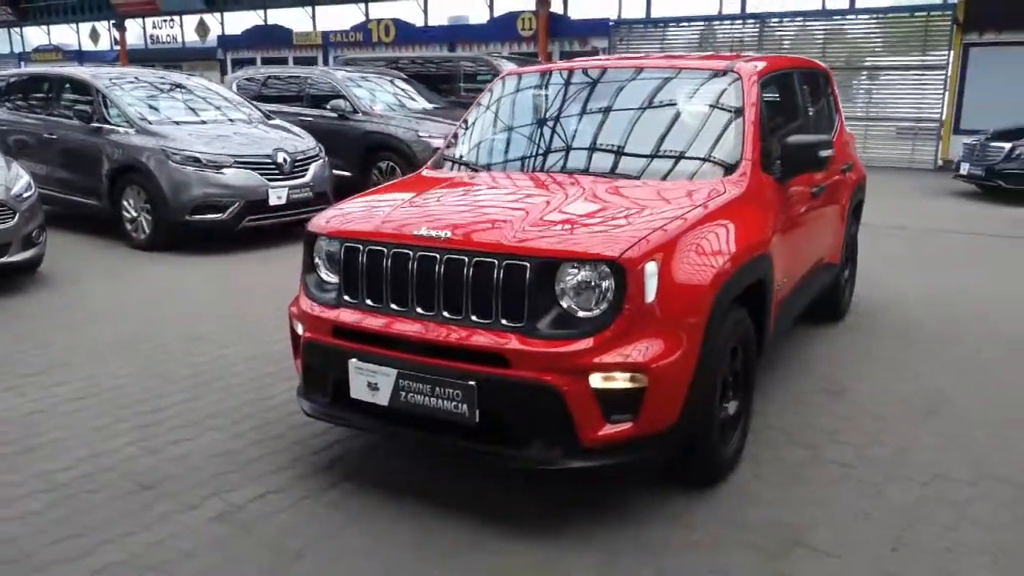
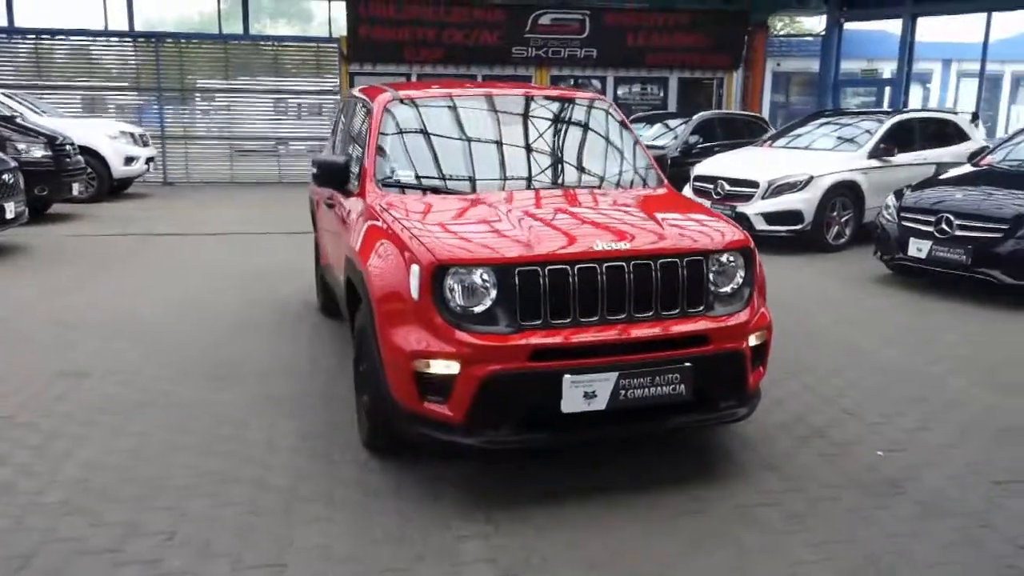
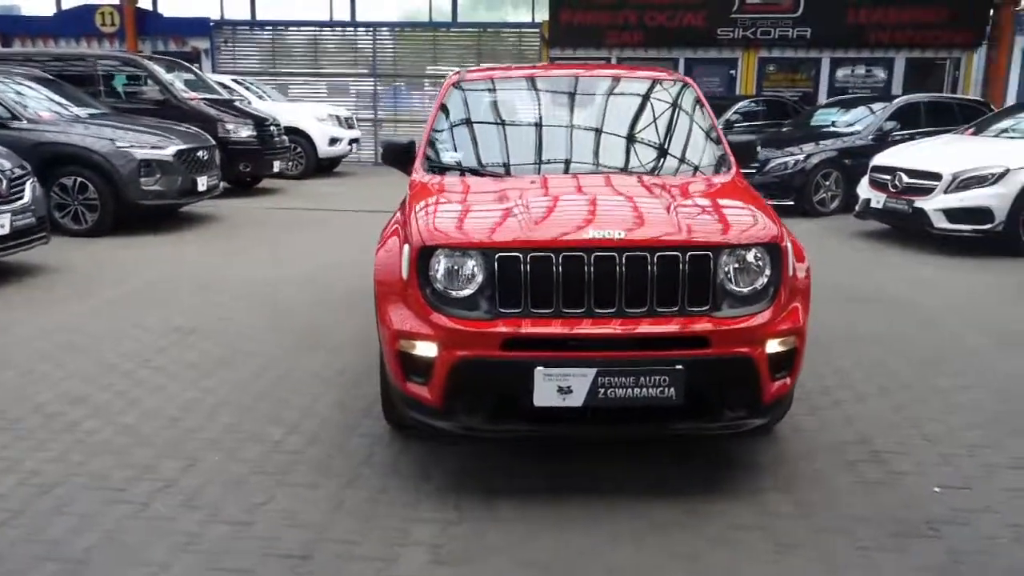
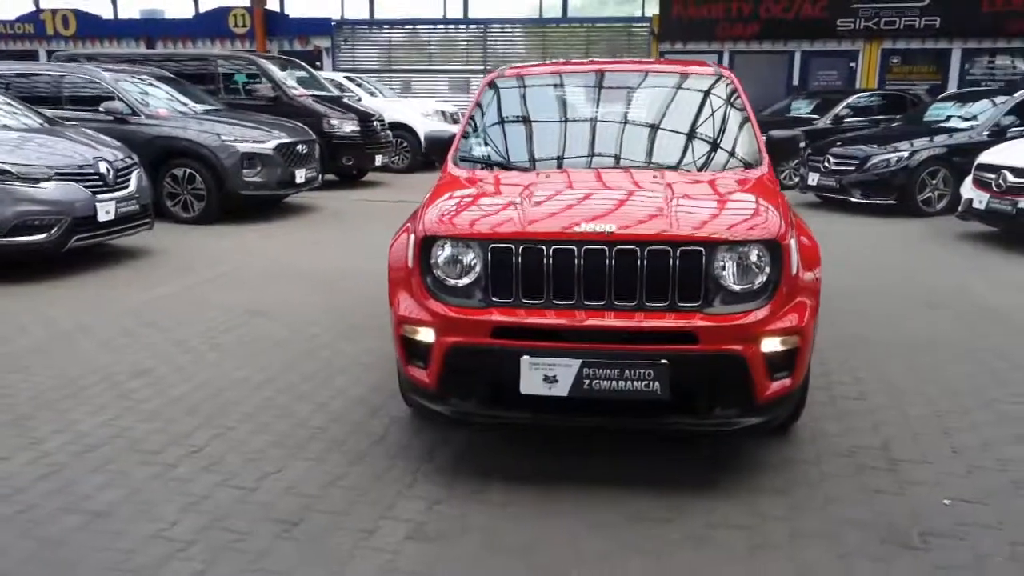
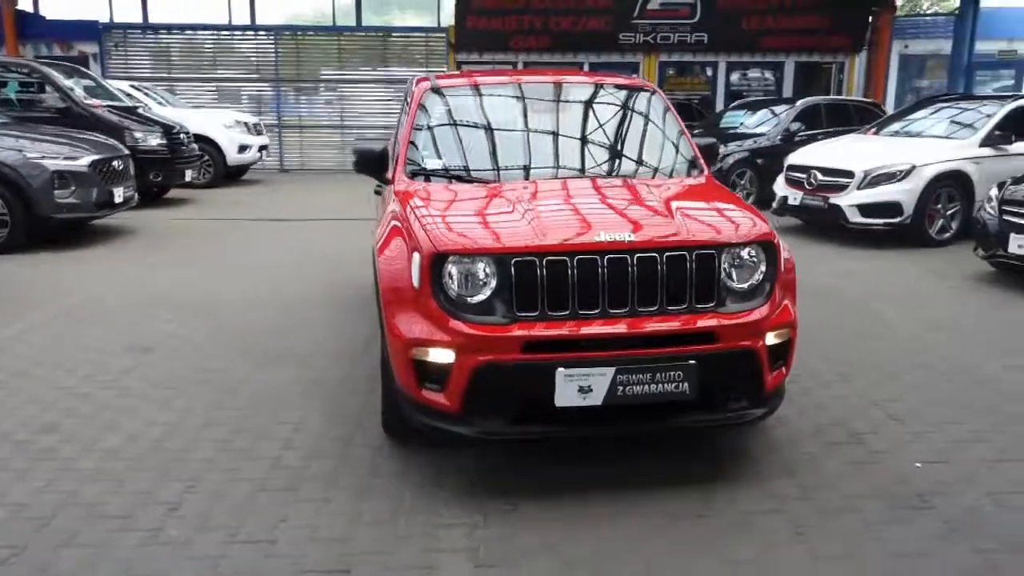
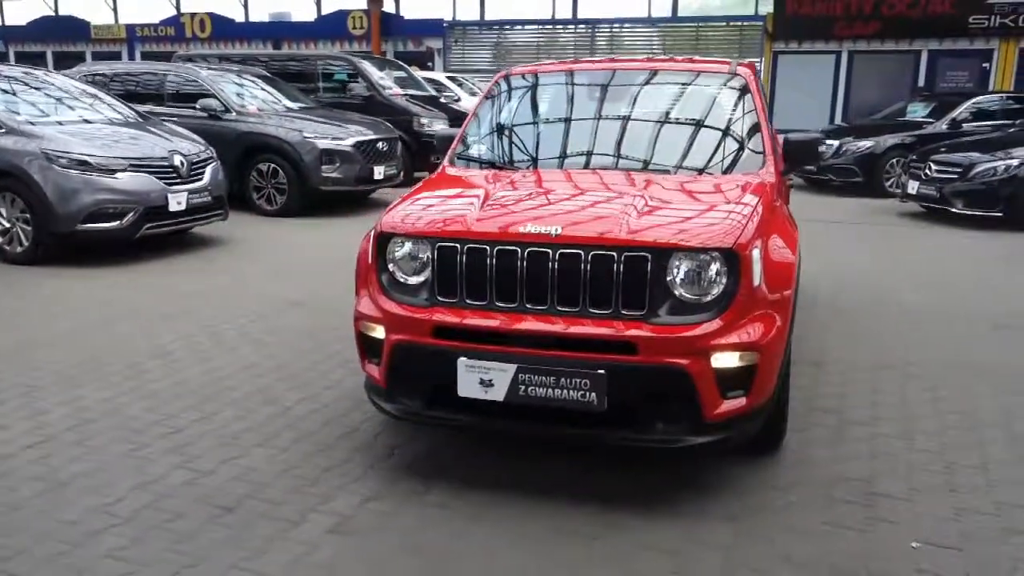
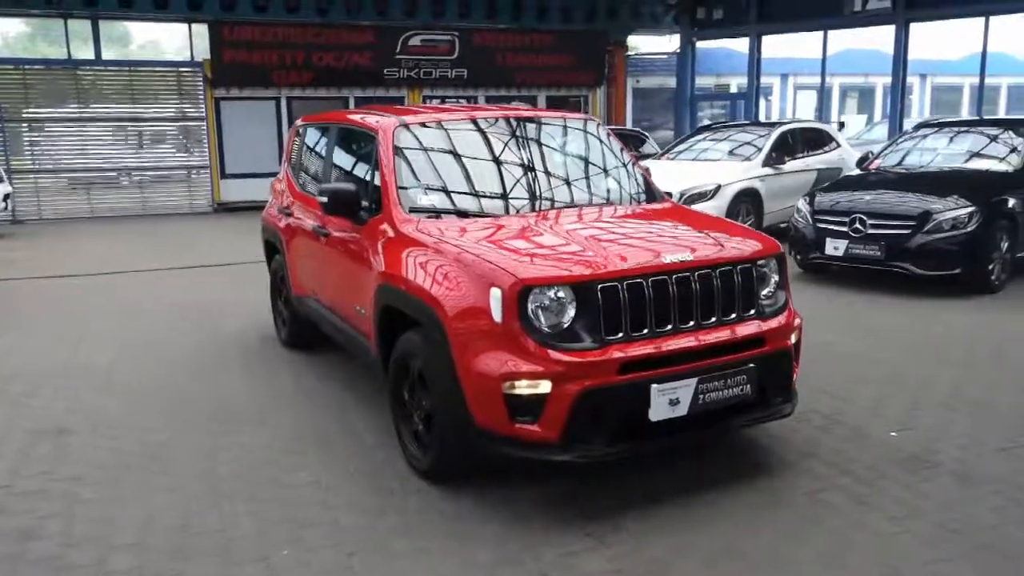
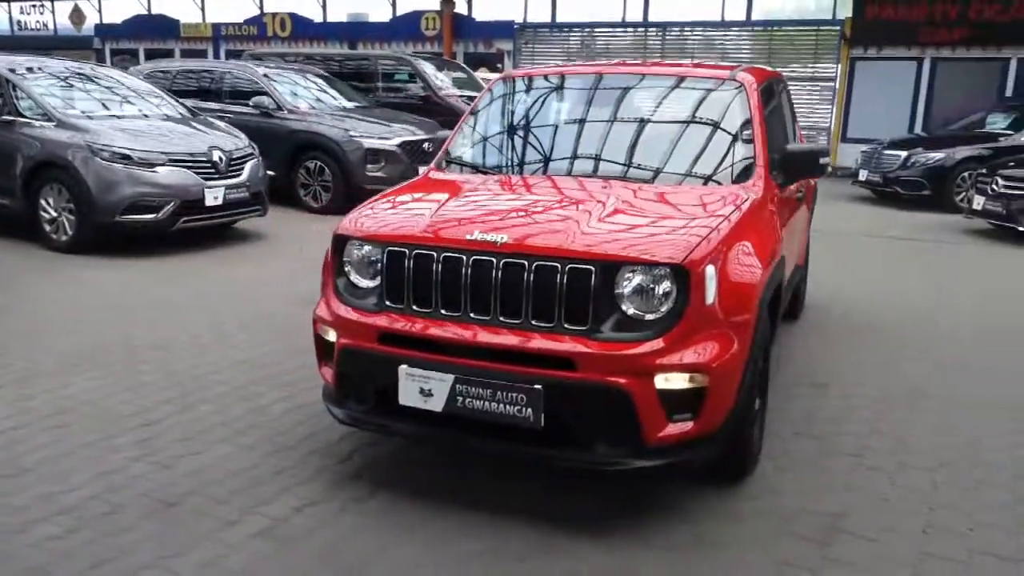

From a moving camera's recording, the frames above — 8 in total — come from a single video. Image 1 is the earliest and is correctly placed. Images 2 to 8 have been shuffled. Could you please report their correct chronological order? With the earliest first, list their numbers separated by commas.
8, 6, 4, 3, 5, 2, 7
